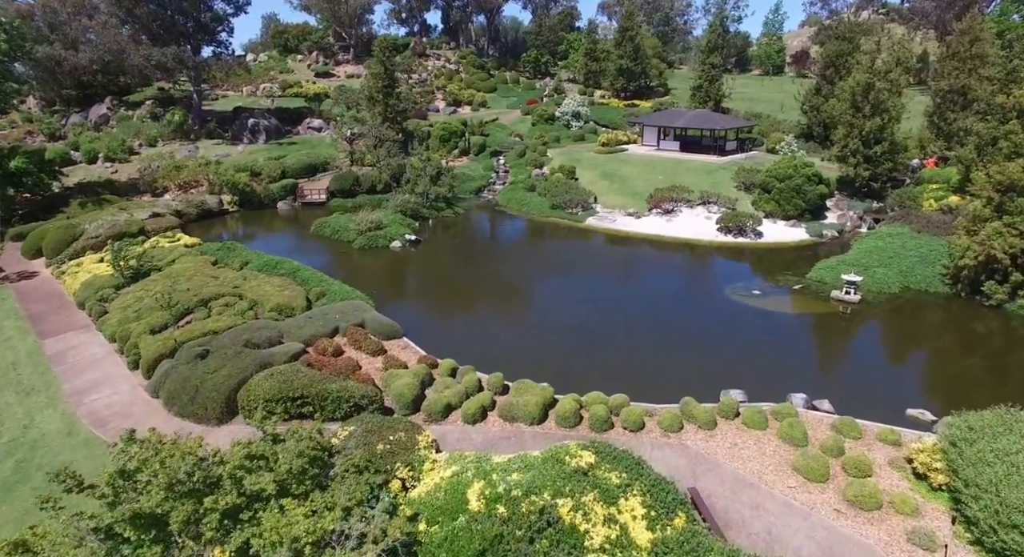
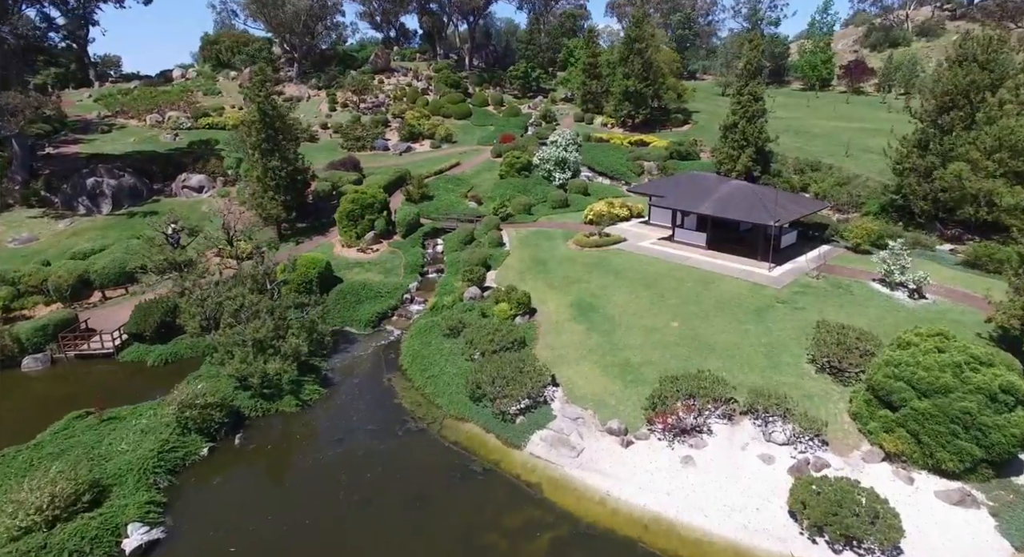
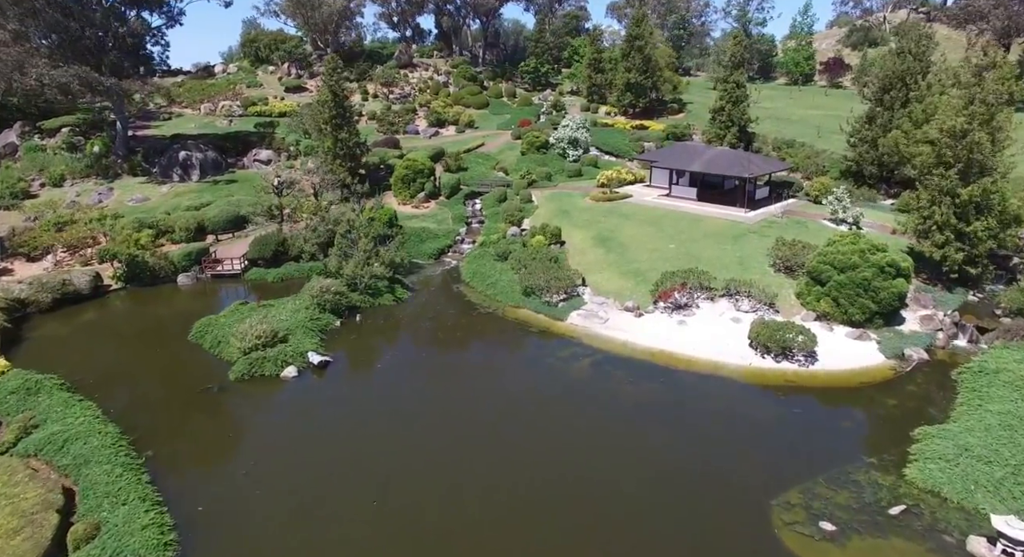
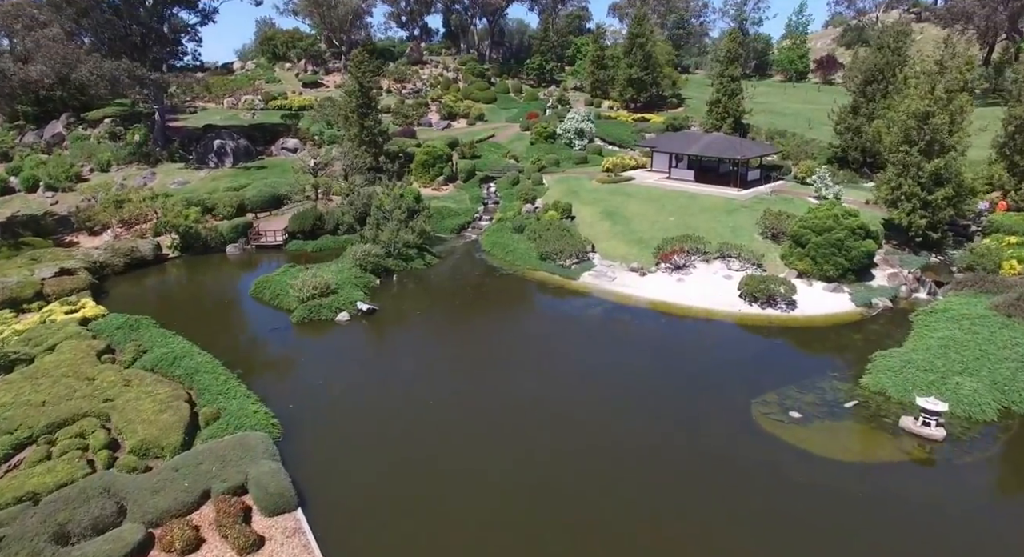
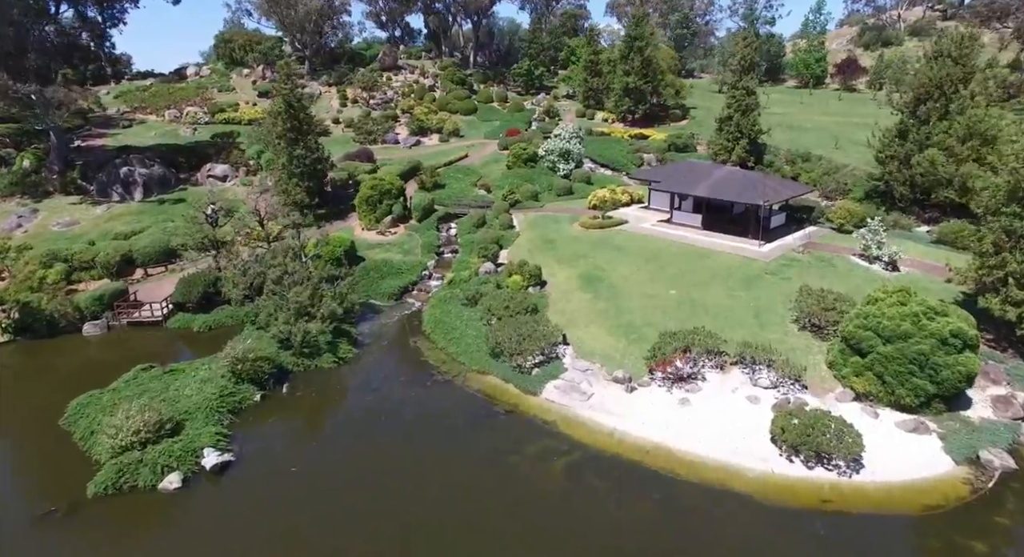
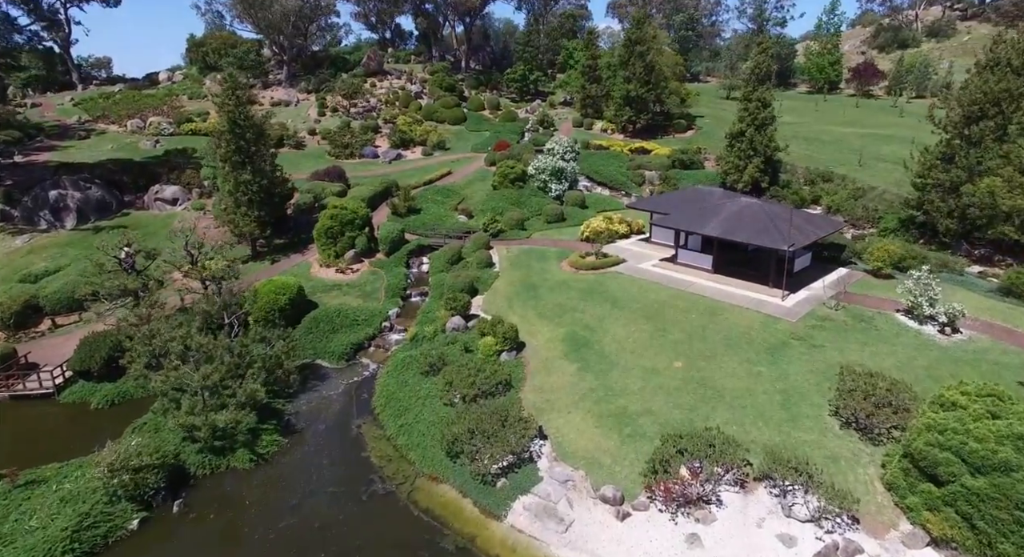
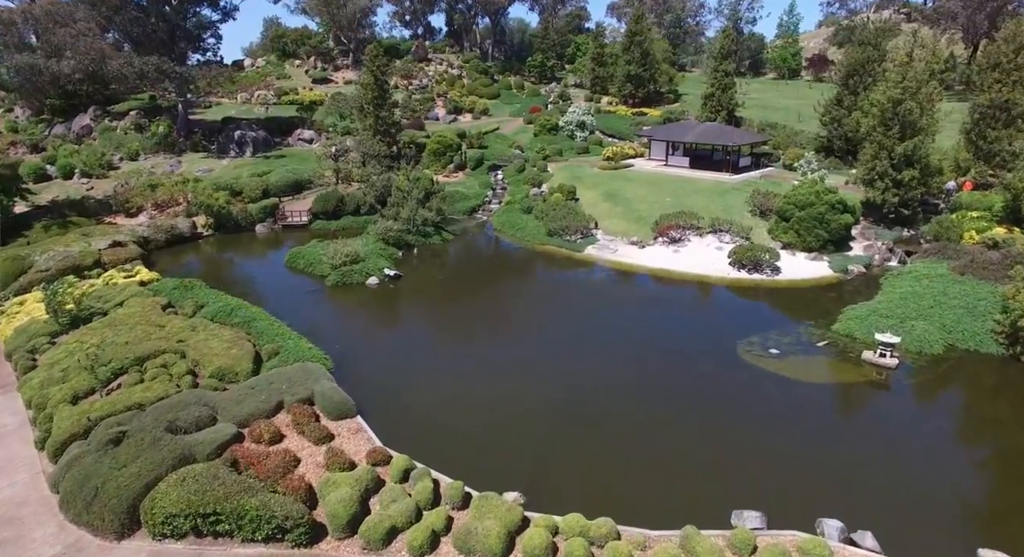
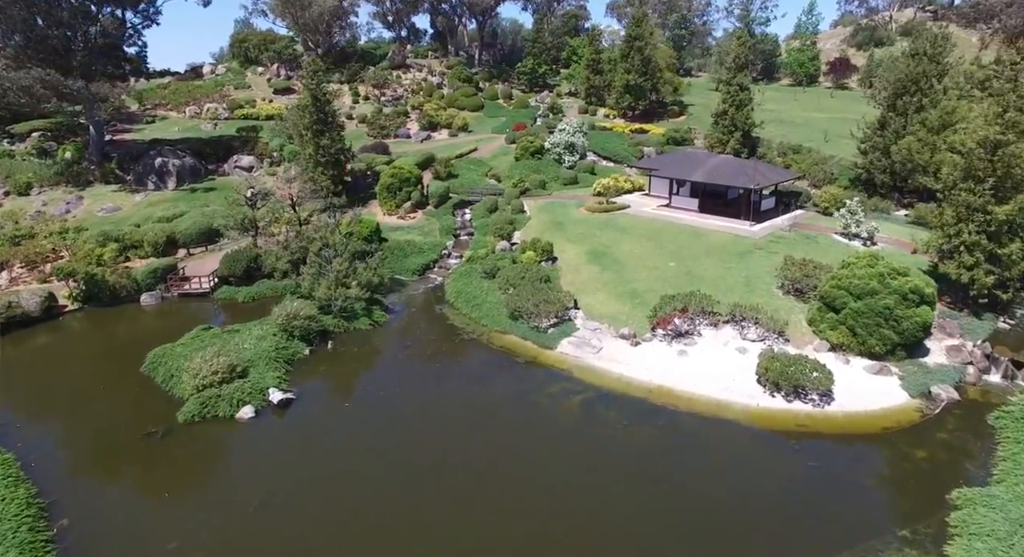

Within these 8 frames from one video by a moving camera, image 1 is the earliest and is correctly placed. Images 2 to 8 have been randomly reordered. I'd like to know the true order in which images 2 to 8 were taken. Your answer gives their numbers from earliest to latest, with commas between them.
7, 4, 3, 8, 5, 2, 6
